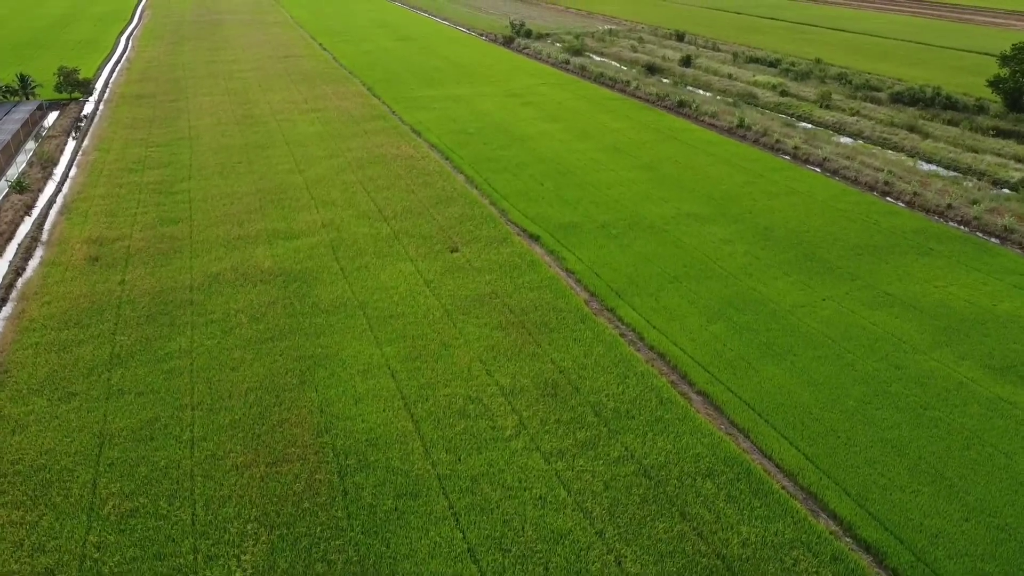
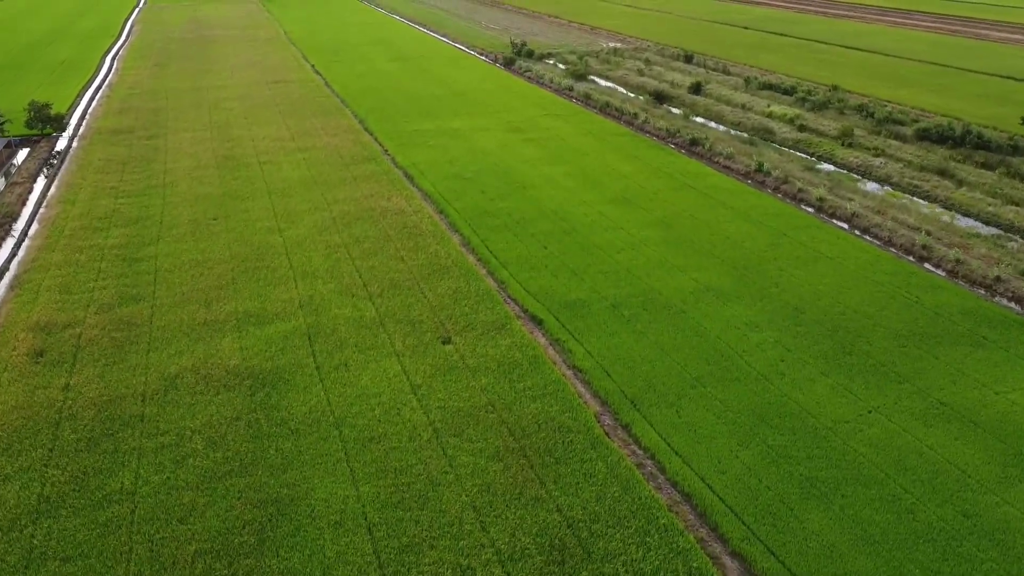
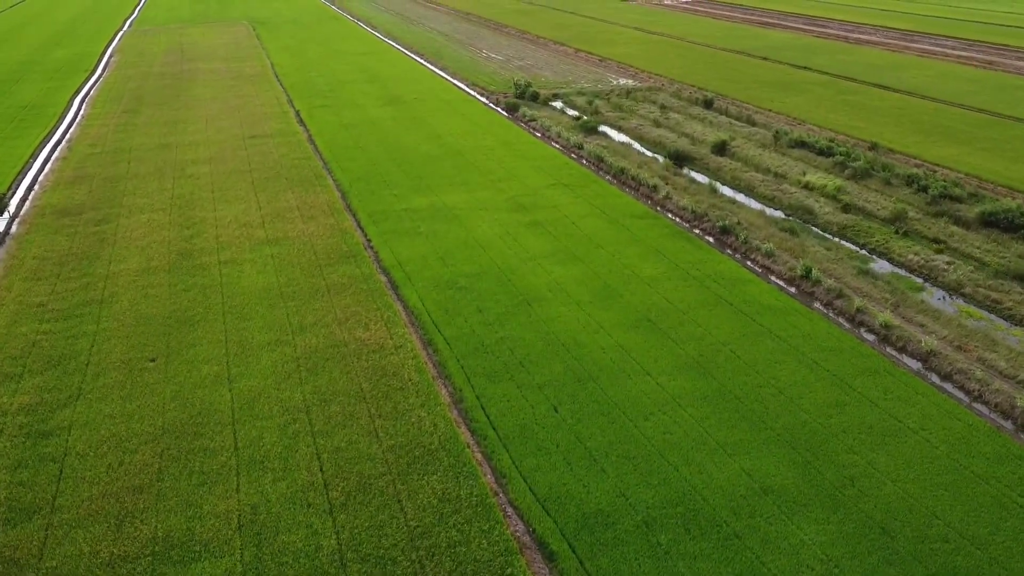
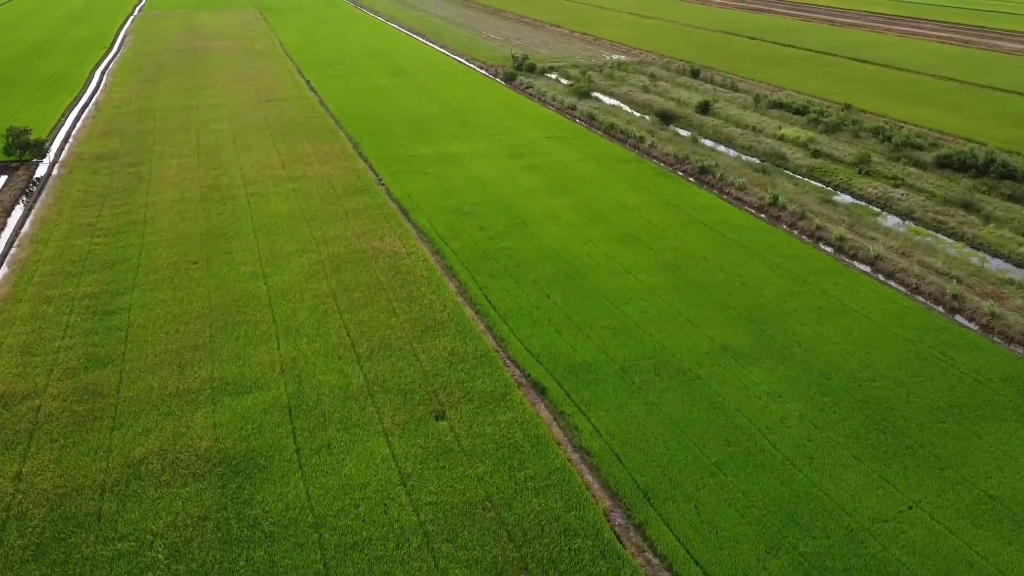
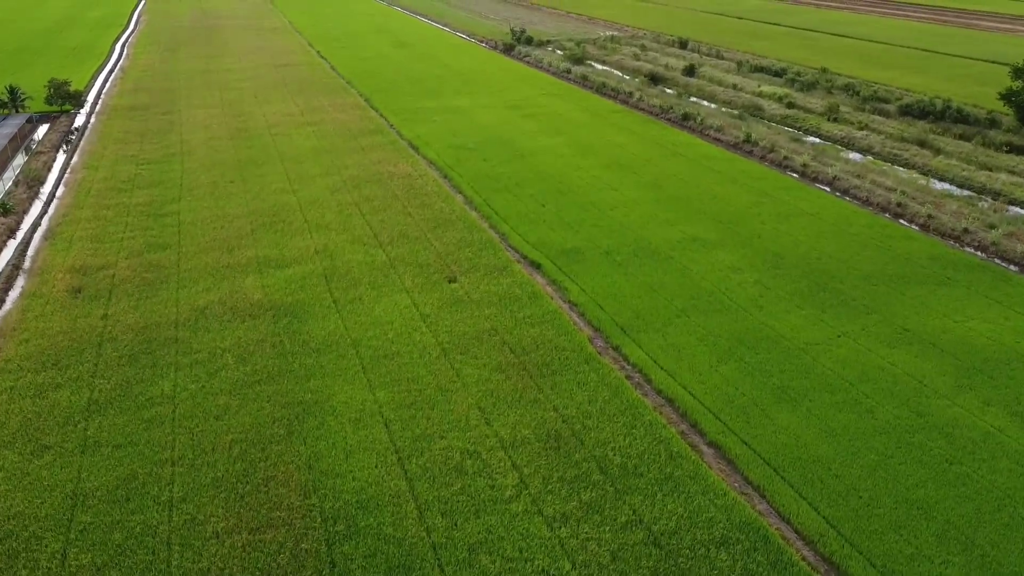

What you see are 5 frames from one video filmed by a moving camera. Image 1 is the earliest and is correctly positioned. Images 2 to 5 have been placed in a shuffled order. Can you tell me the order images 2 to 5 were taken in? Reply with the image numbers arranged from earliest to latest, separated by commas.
5, 2, 4, 3
